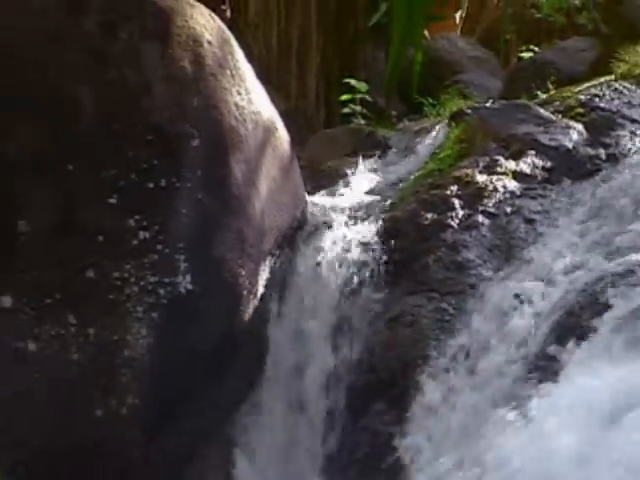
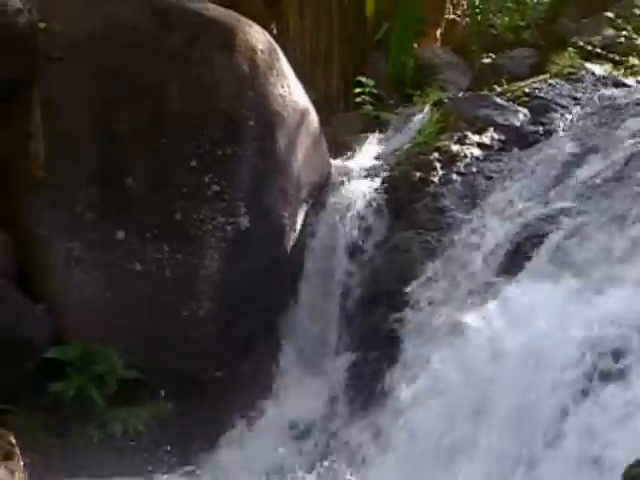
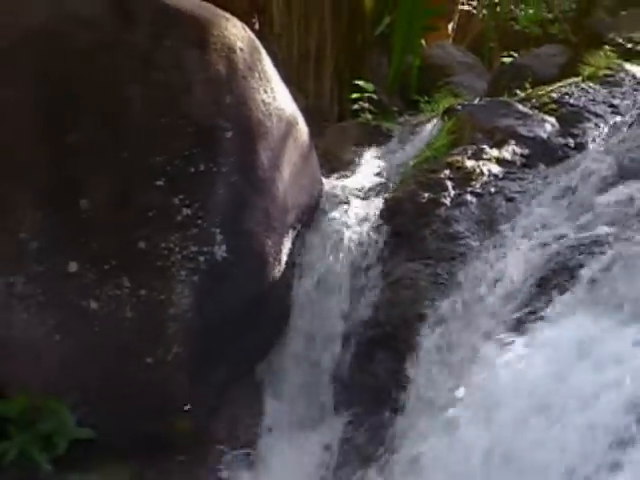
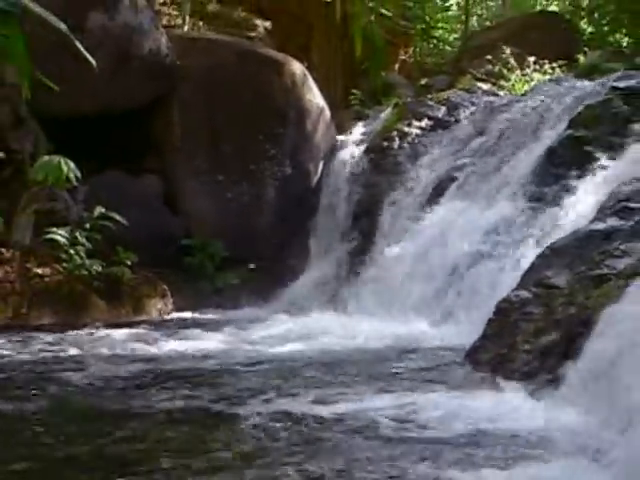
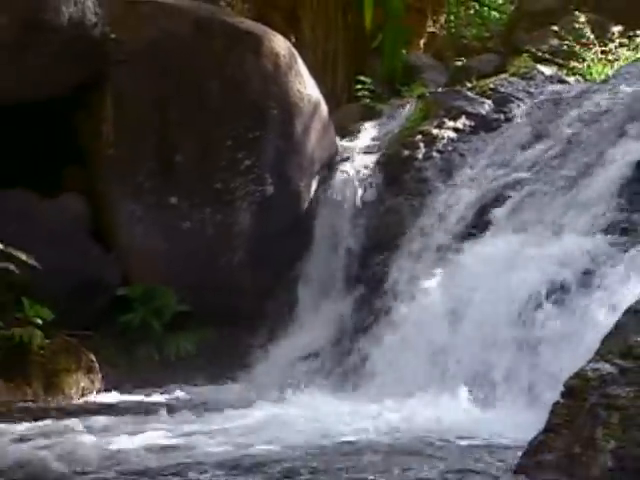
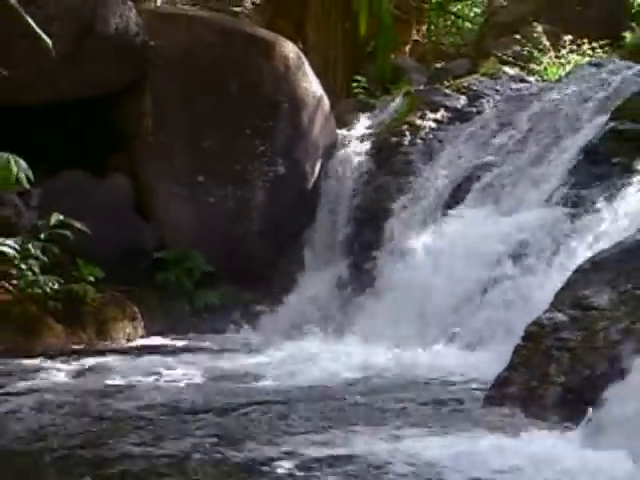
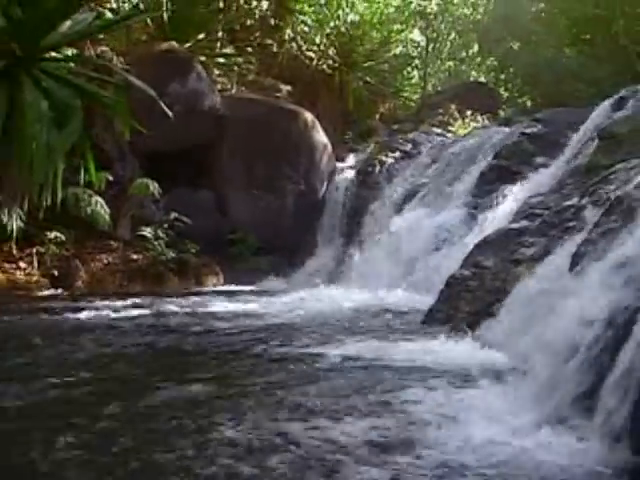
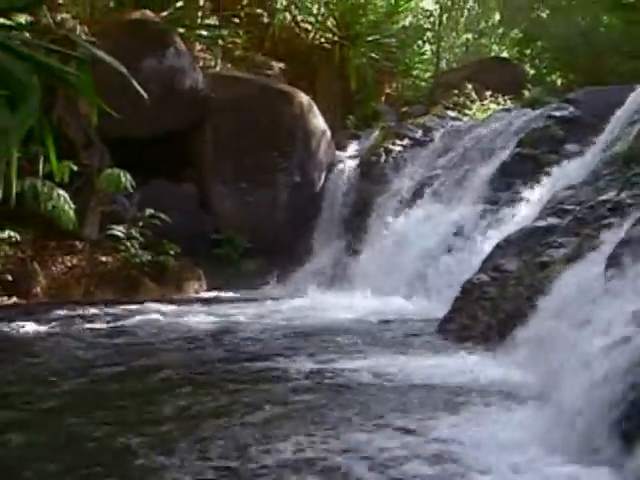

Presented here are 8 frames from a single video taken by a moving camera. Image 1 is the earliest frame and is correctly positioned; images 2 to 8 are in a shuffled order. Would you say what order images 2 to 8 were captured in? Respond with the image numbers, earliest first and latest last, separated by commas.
3, 2, 5, 6, 4, 8, 7
